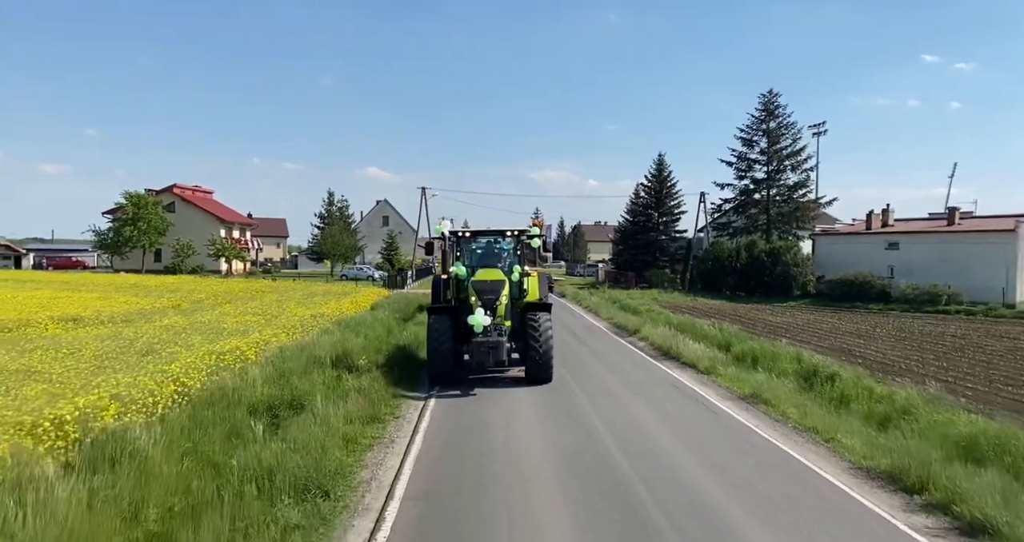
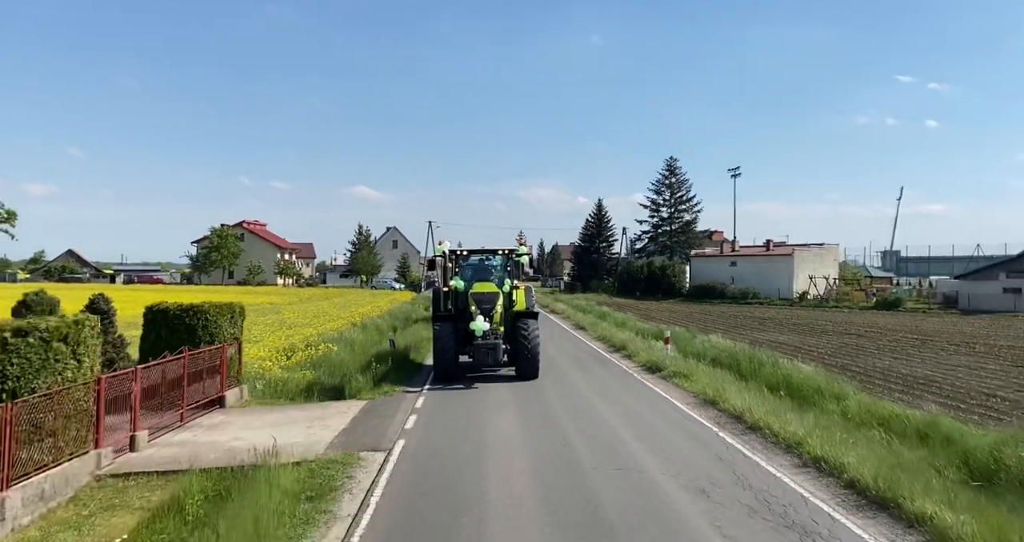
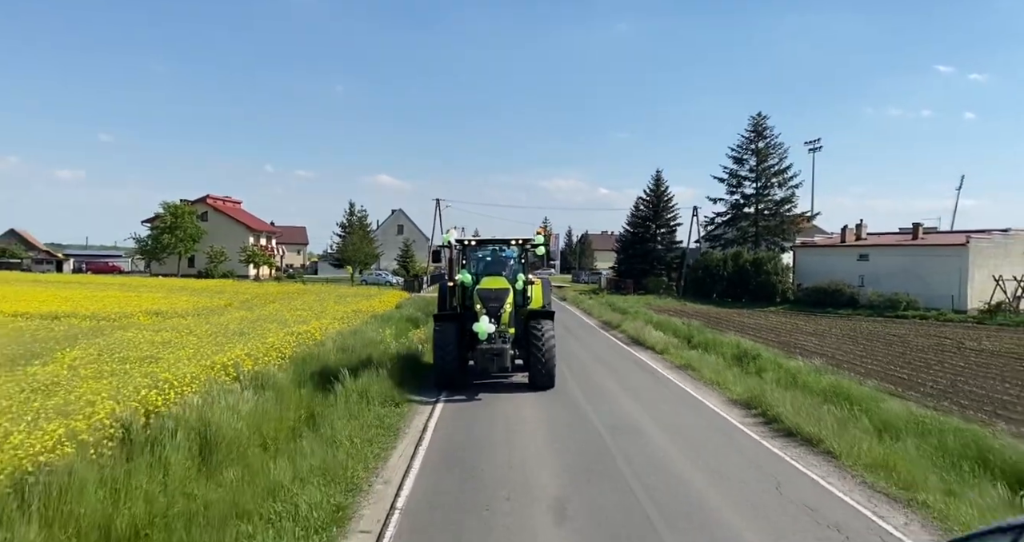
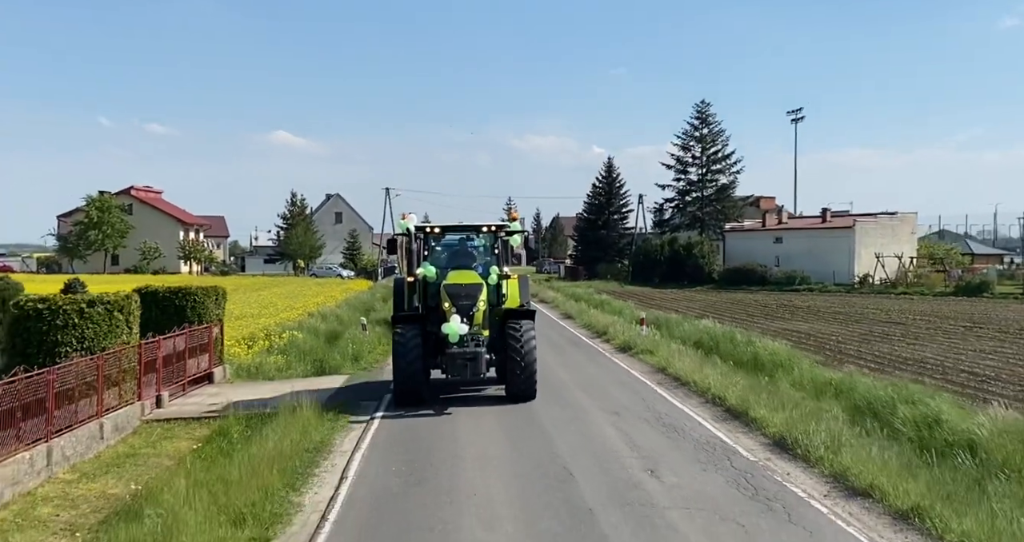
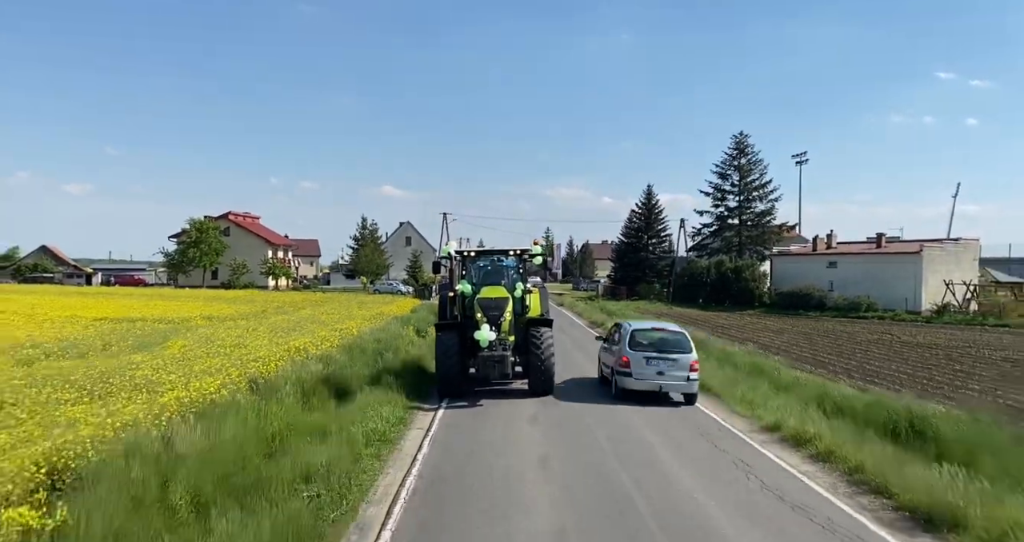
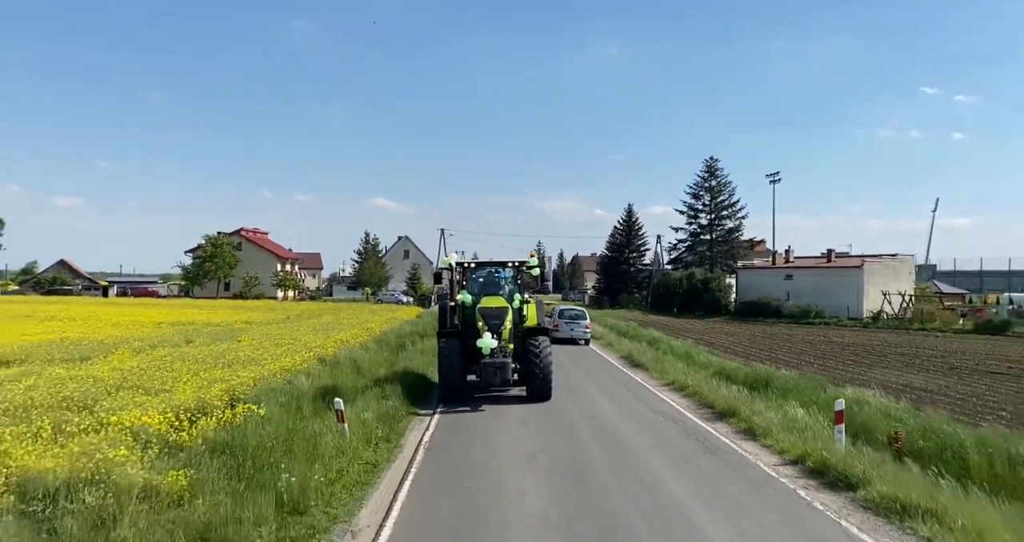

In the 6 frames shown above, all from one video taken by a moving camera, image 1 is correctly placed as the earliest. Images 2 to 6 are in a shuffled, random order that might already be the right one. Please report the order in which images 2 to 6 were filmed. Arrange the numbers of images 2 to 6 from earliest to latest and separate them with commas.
3, 5, 6, 2, 4
